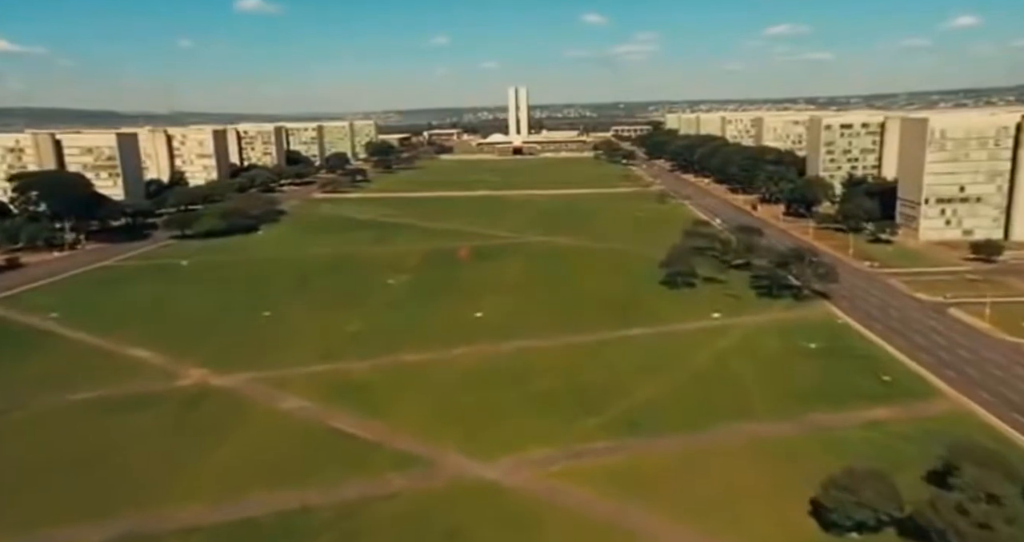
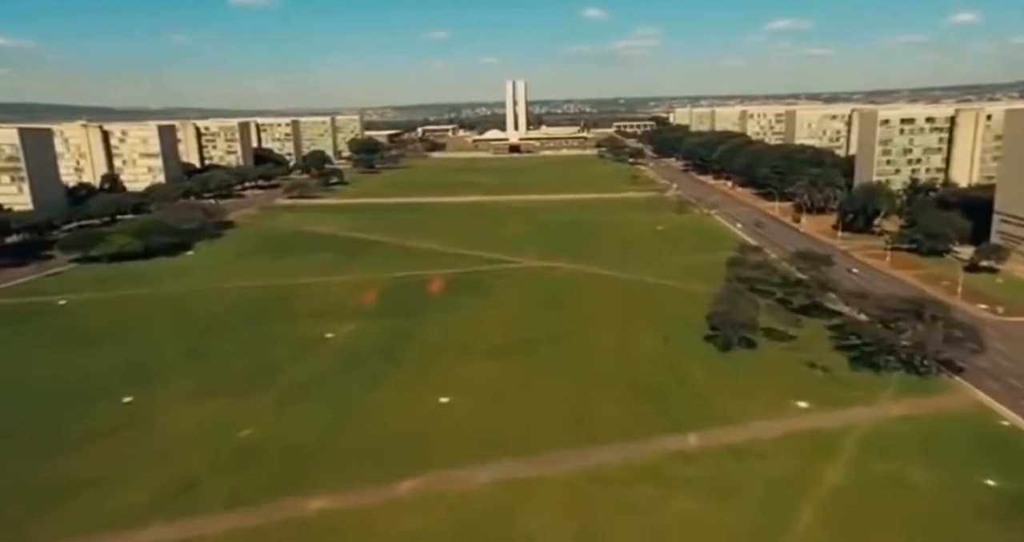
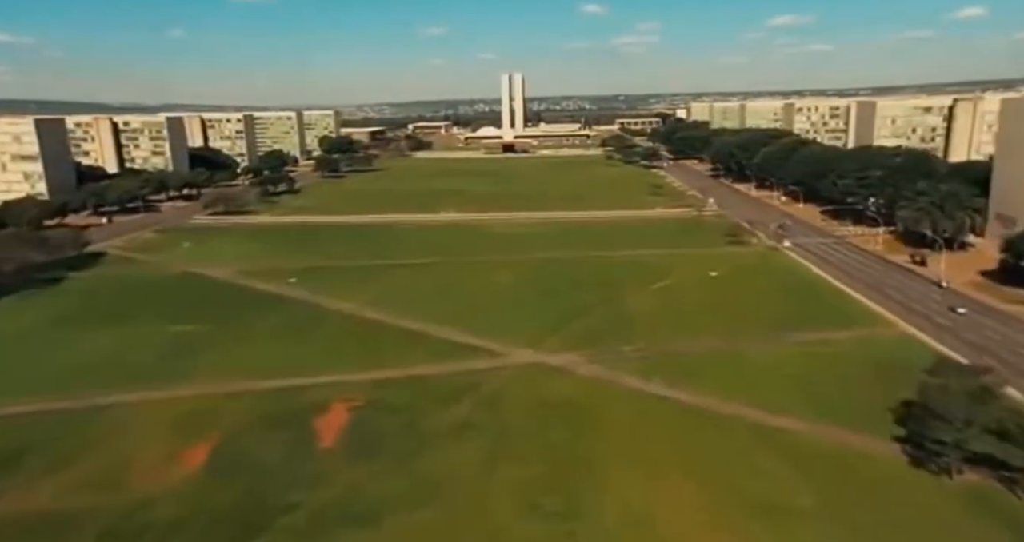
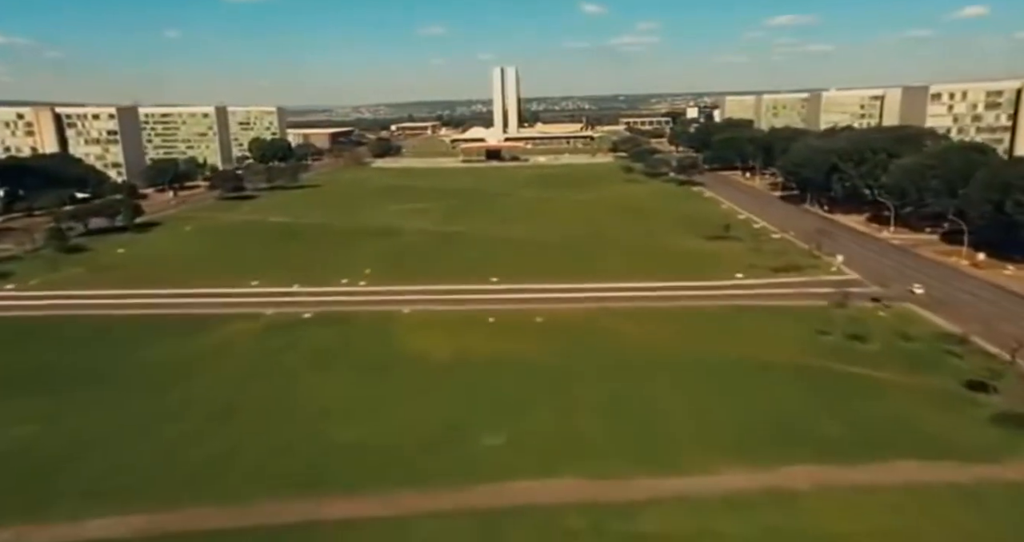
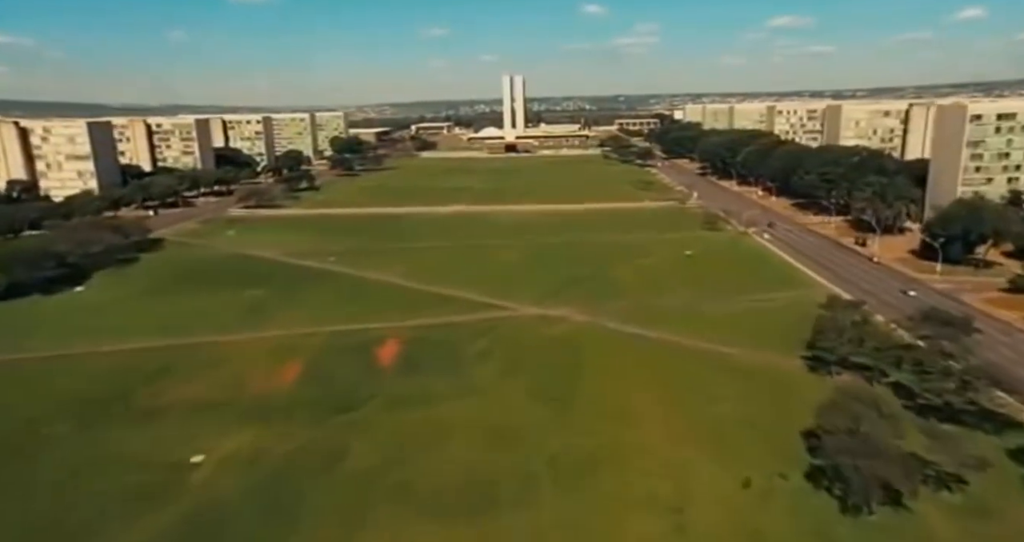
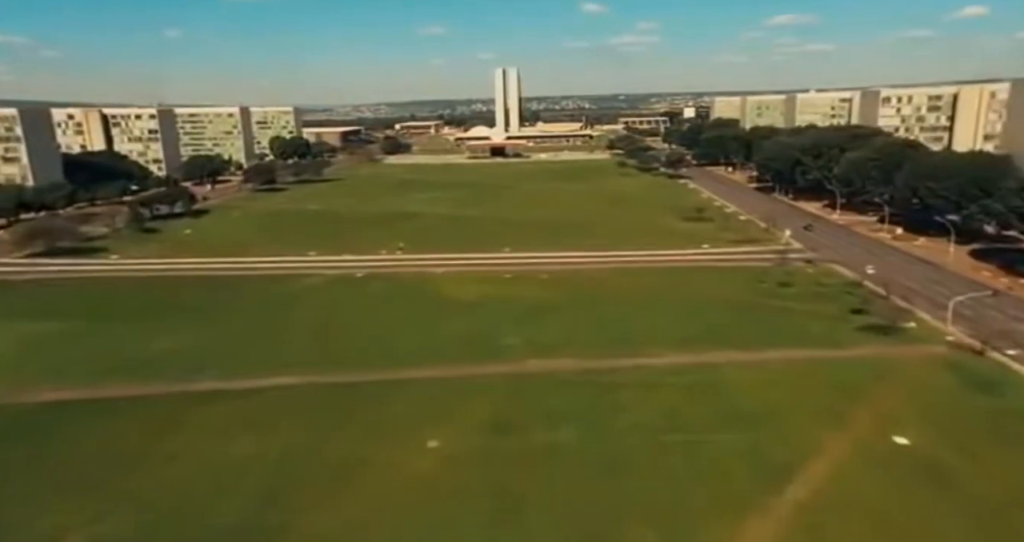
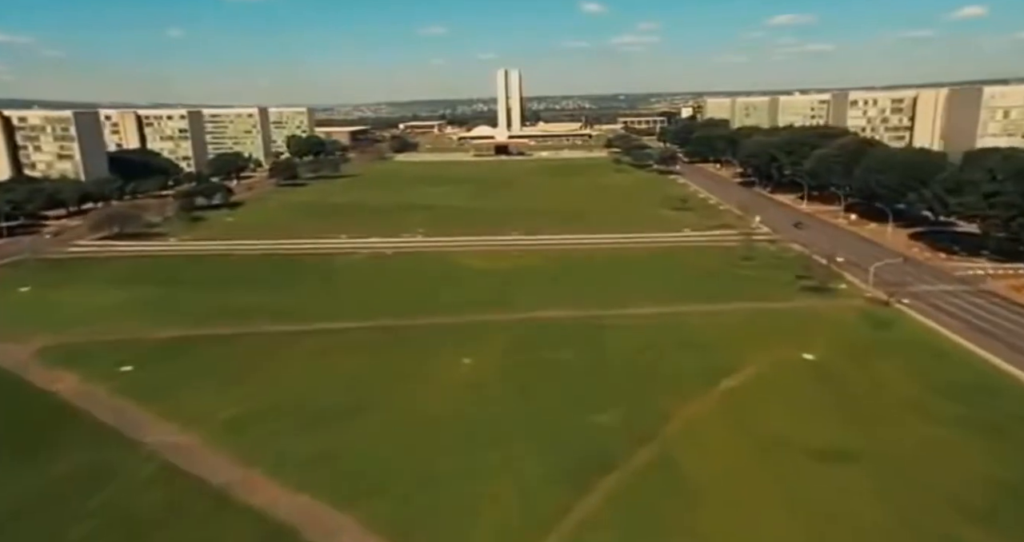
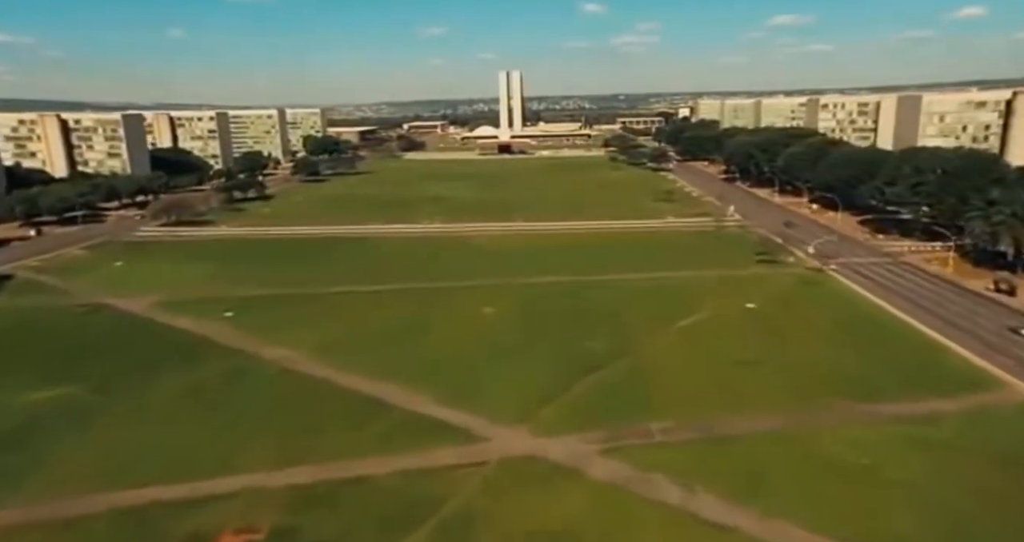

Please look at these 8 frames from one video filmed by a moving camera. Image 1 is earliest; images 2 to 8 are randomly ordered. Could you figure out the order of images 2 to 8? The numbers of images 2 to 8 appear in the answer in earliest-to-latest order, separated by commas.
2, 5, 3, 8, 7, 6, 4
